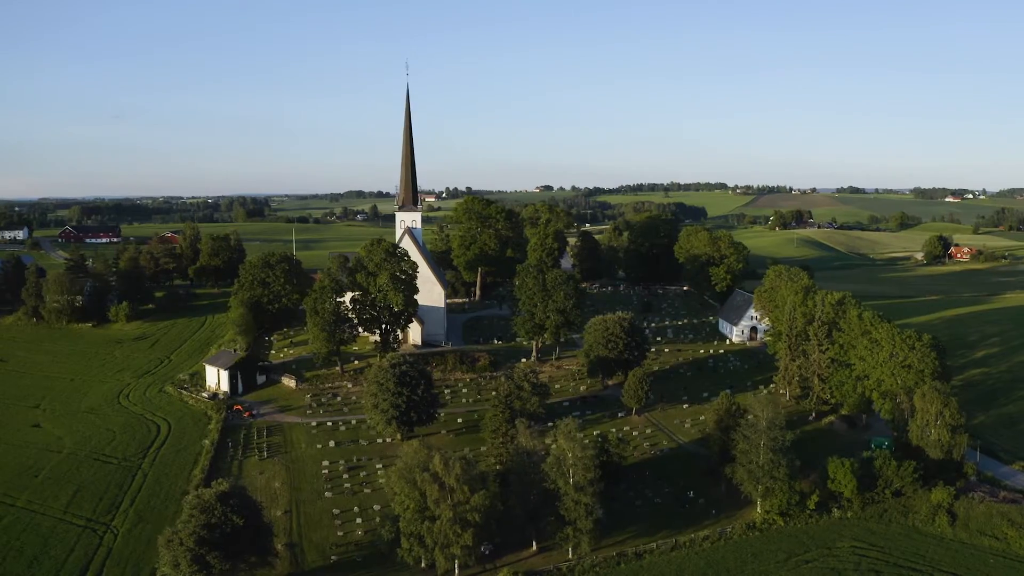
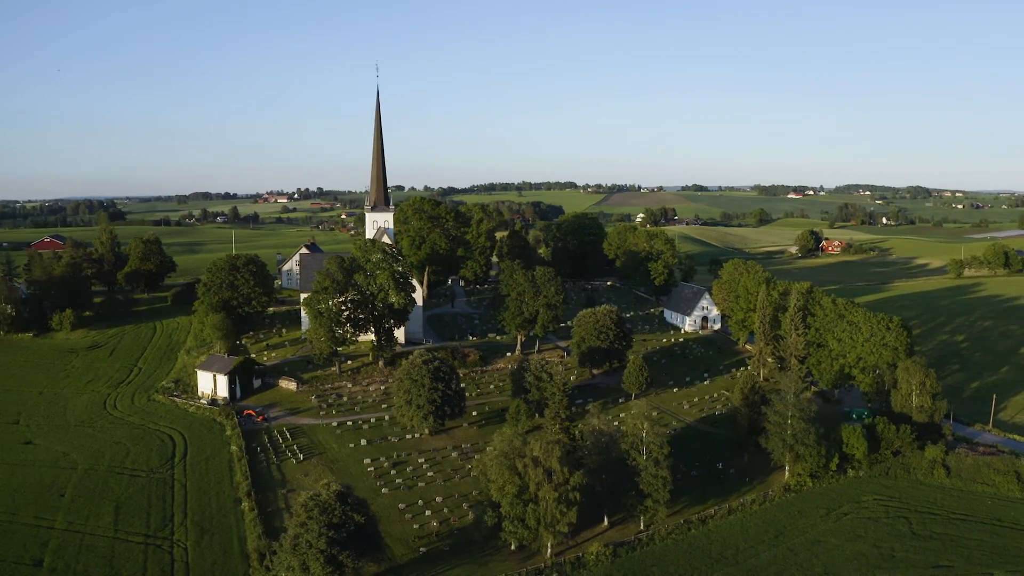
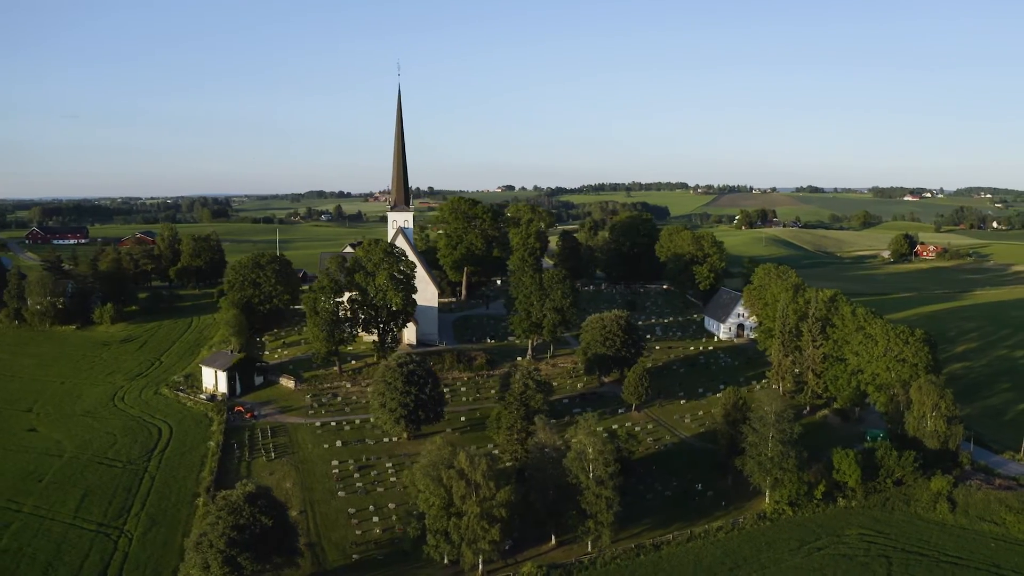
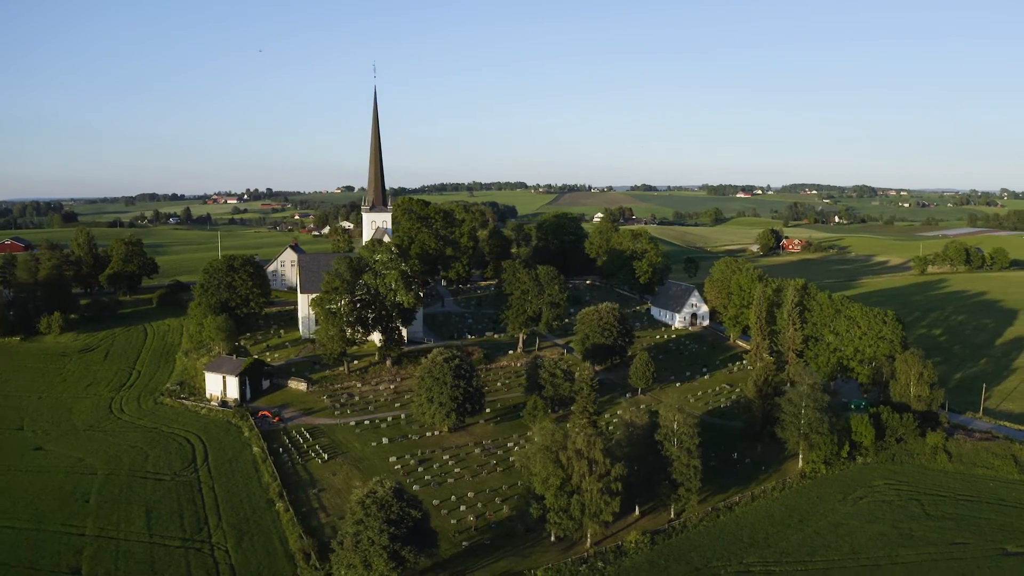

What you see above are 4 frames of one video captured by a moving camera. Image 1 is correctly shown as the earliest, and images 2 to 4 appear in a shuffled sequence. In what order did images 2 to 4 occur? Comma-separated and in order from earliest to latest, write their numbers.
3, 2, 4
